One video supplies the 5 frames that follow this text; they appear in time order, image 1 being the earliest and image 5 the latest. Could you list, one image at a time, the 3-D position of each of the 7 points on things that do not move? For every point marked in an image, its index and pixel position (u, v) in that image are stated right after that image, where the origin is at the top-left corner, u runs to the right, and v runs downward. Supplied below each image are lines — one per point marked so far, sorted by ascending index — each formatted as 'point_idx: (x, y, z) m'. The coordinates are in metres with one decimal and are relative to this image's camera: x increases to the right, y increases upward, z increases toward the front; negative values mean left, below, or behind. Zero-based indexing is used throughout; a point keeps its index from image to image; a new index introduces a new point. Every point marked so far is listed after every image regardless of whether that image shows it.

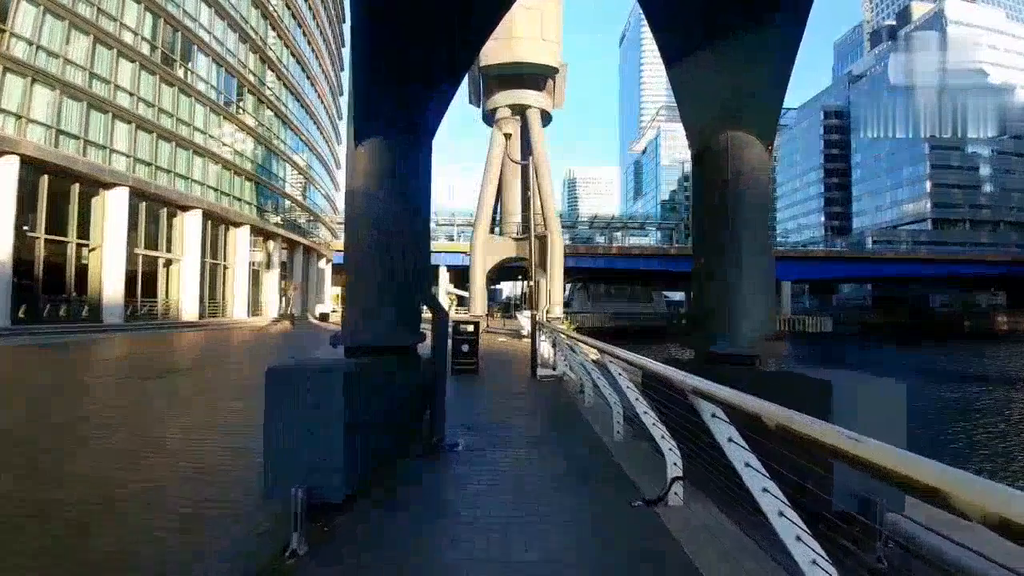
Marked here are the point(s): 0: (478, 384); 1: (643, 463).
0: (-0.5, -1.7, +12.4) m
1: (+1.3, -1.6, +6.5) m
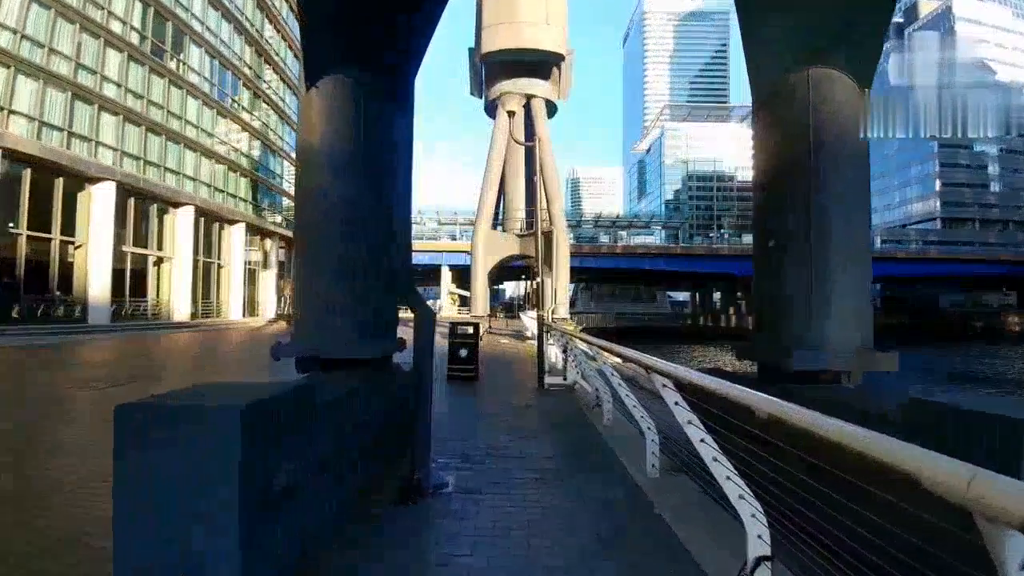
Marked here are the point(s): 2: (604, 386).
0: (-0.5, -1.7, +11.2) m
1: (+1.3, -1.6, +5.3) m
2: (+1.1, -1.2, +8.2) m
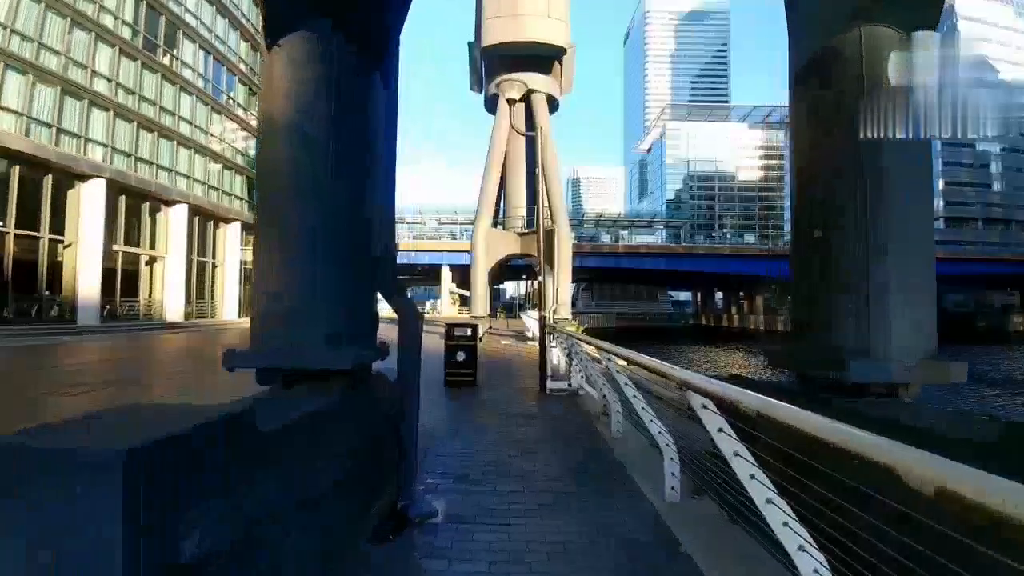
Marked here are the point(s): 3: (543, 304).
0: (-0.5, -1.6, +10.6) m
1: (+1.3, -1.5, +4.7) m
2: (+1.1, -1.1, +7.6) m
3: (+0.7, -0.3, +15.0) m
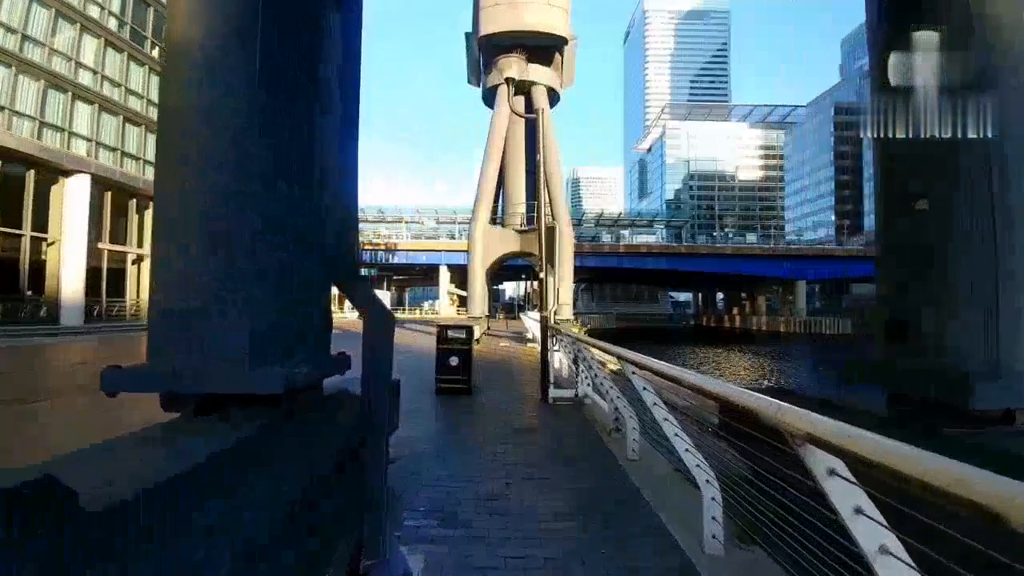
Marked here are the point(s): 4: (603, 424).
0: (-0.5, -1.6, +9.8) m
1: (+1.3, -1.5, +3.9) m
2: (+1.1, -1.1, +6.8) m
3: (+0.6, -0.3, +14.1) m
4: (+1.0, -1.5, +8.1) m
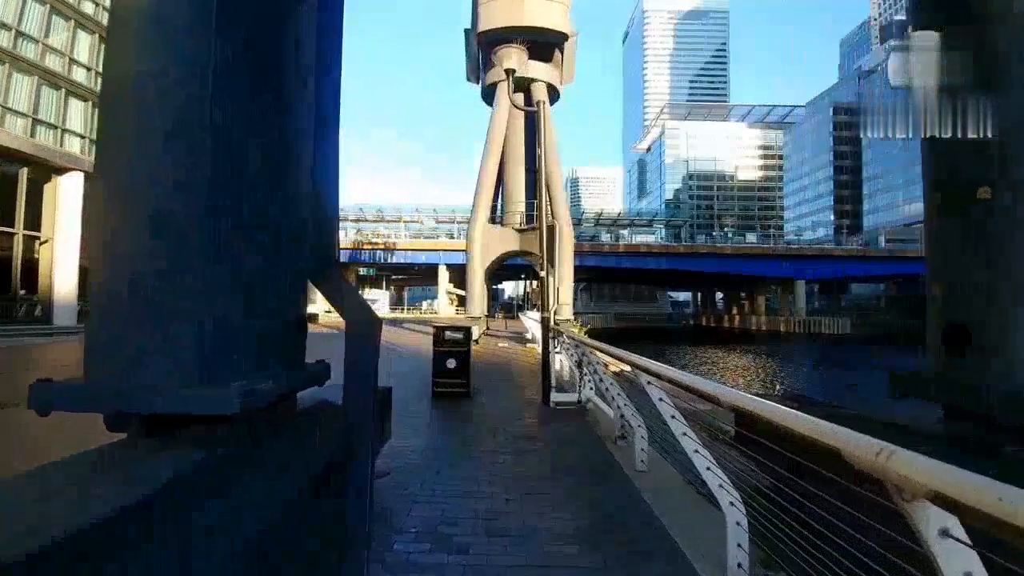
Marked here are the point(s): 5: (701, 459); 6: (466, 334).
0: (-0.5, -1.6, +9.5) m
1: (+1.3, -1.5, +3.6) m
2: (+1.1, -1.1, +6.5) m
3: (+0.6, -0.3, +13.9) m
4: (+1.0, -1.5, +7.8) m
5: (+1.0, -0.9, +3.9) m
6: (-0.7, -0.7, +11.5) m
